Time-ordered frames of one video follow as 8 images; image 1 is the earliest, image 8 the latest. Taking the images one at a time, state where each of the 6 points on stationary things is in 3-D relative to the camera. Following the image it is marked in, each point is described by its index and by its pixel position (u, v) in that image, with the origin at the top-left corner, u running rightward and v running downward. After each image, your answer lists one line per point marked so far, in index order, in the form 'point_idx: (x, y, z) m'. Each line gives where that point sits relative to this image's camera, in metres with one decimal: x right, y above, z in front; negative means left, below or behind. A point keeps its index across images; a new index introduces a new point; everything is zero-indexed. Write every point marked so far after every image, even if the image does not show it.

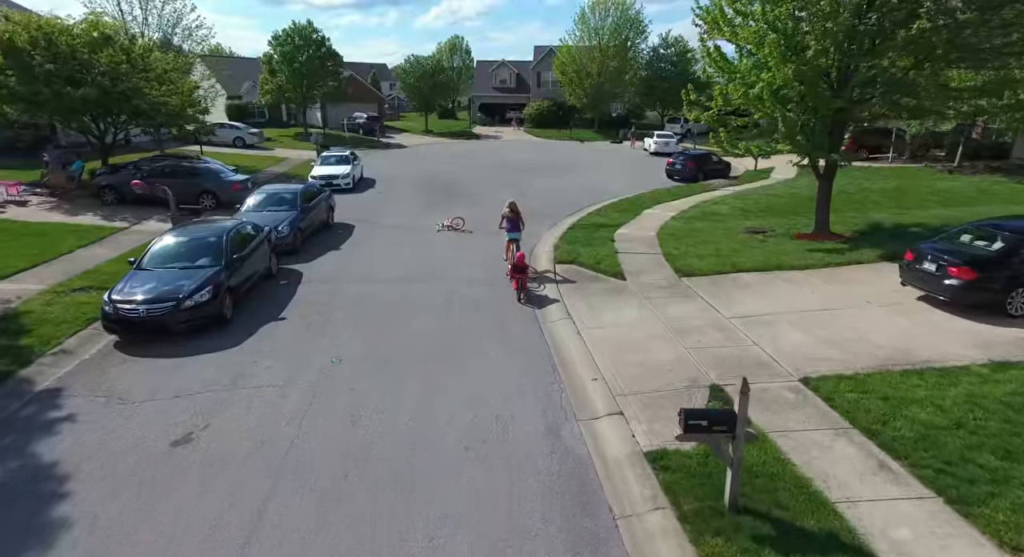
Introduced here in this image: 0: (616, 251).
0: (+2.4, +0.6, +13.1) m
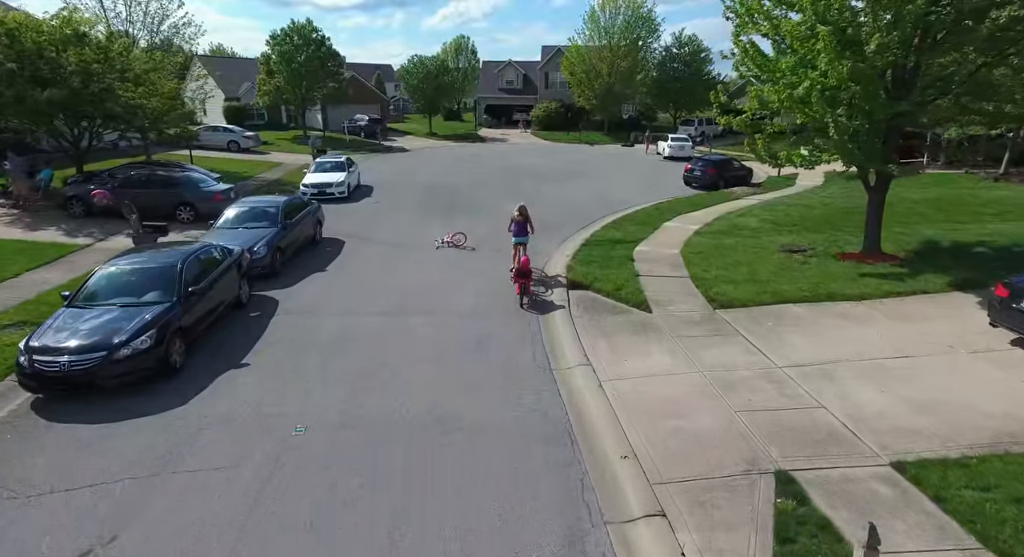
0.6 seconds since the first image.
0: (+2.5, +0.1, +11.6) m
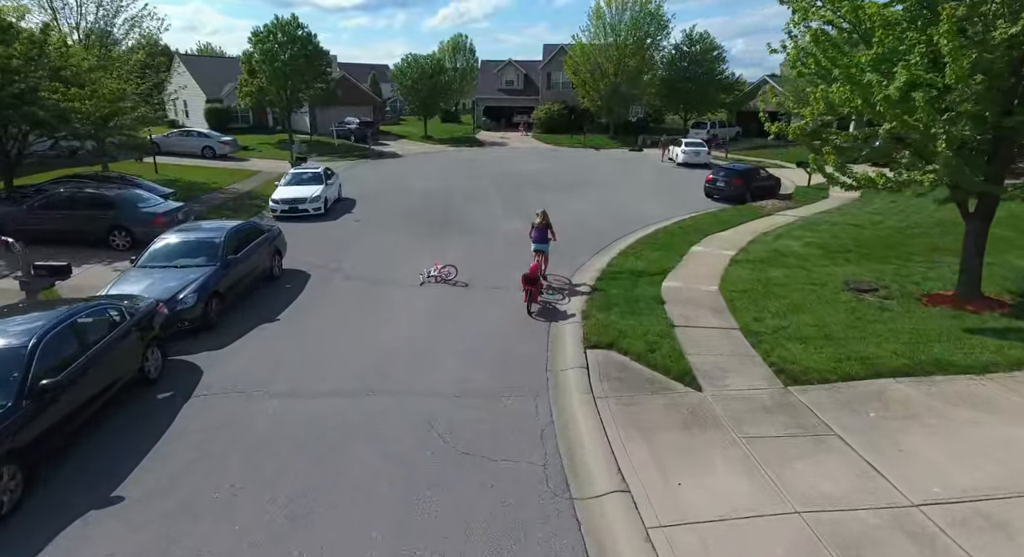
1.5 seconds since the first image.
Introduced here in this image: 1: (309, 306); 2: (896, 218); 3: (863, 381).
0: (+2.5, -0.8, +9.1) m
1: (-3.6, -0.5, +10.0) m
2: (+10.6, +1.6, +15.7) m
3: (+4.3, -1.3, +7.0) m
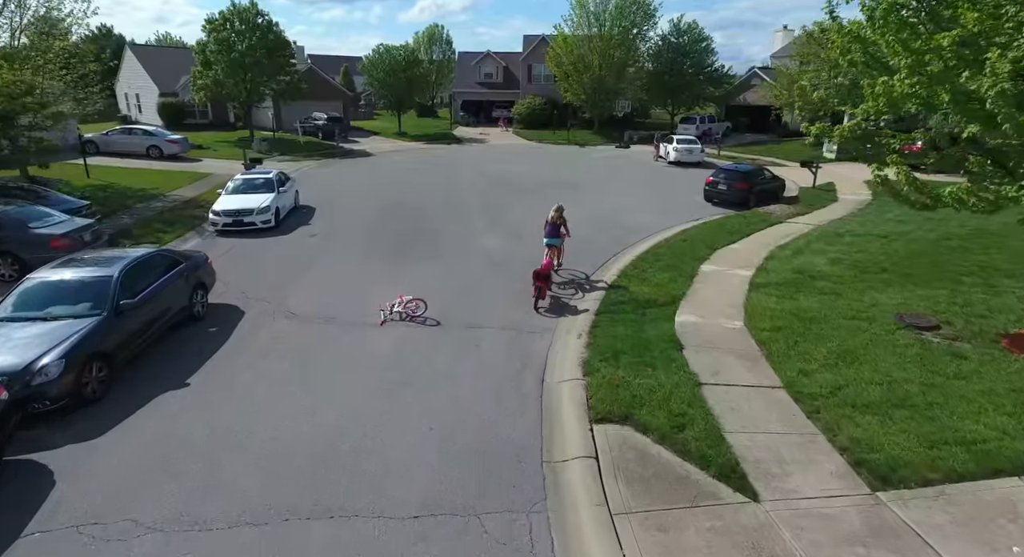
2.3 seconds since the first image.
0: (+2.3, -1.3, +7.1) m
1: (-3.9, -1.1, +7.8) m
2: (+10.1, +1.2, +14.0) m
3: (+4.2, -1.8, +5.1) m
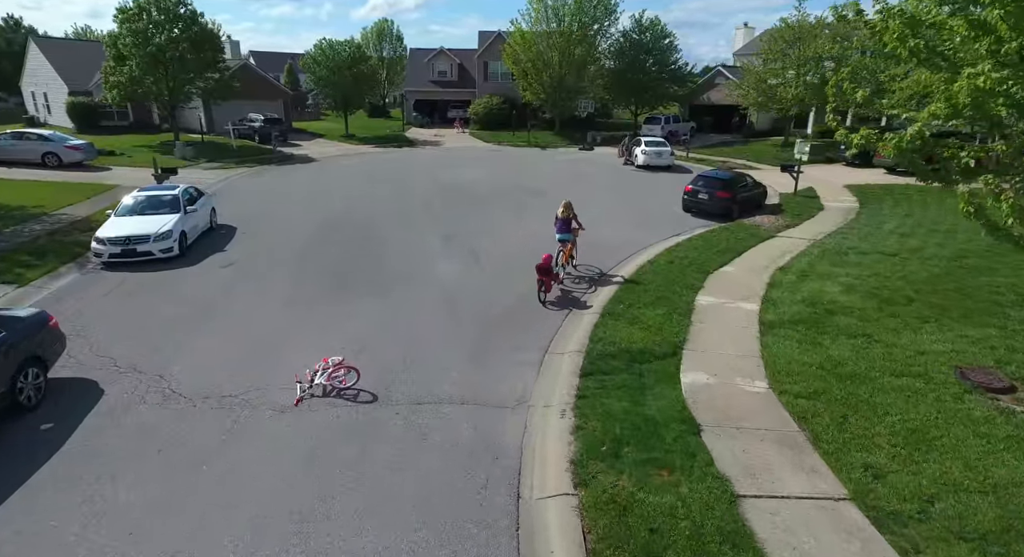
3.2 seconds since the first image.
0: (+2.0, -2.0, +5.1) m
1: (-4.2, -1.9, +5.3) m
2: (+9.2, +0.7, +12.4) m
3: (+4.0, -2.4, +3.2) m
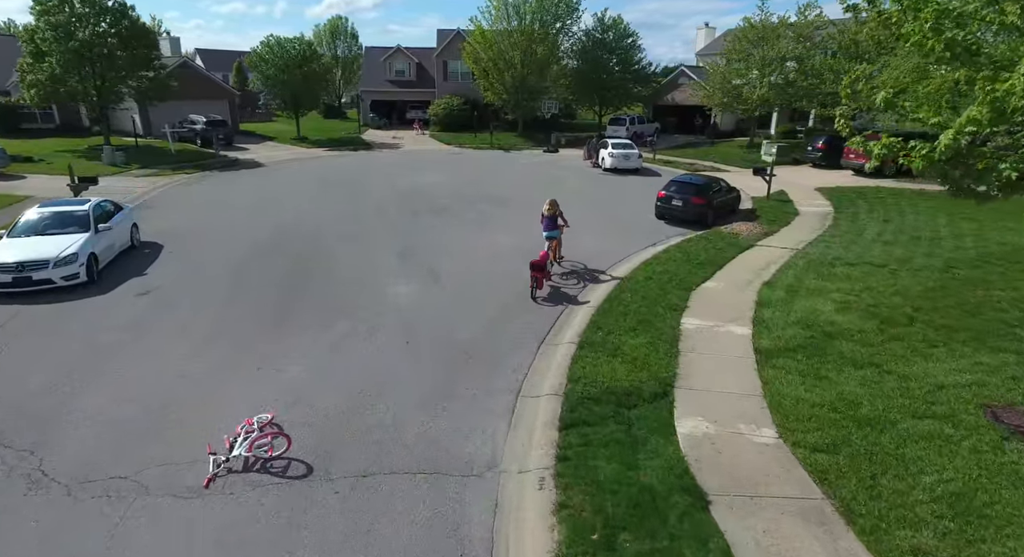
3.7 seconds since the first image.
0: (+1.8, -2.3, +4.0) m
1: (-4.4, -2.4, +3.9) m
2: (+8.5, +0.4, +11.8) m
3: (+3.9, -2.8, +2.2) m
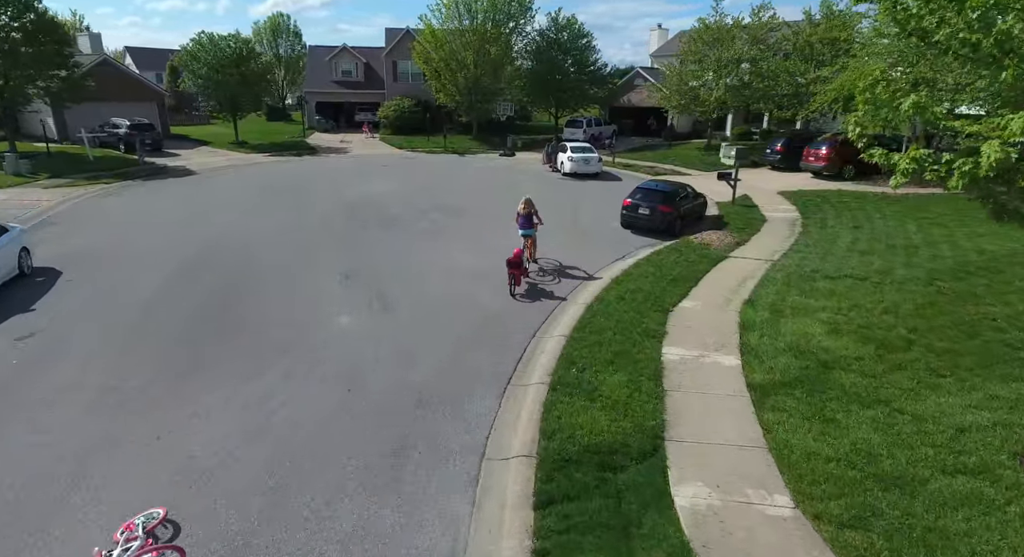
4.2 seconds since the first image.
0: (+1.7, -2.7, +2.9) m
1: (-4.5, -2.9, +2.3) m
2: (+7.7, +0.2, +11.2) m
3: (+3.9, -3.1, +1.3) m
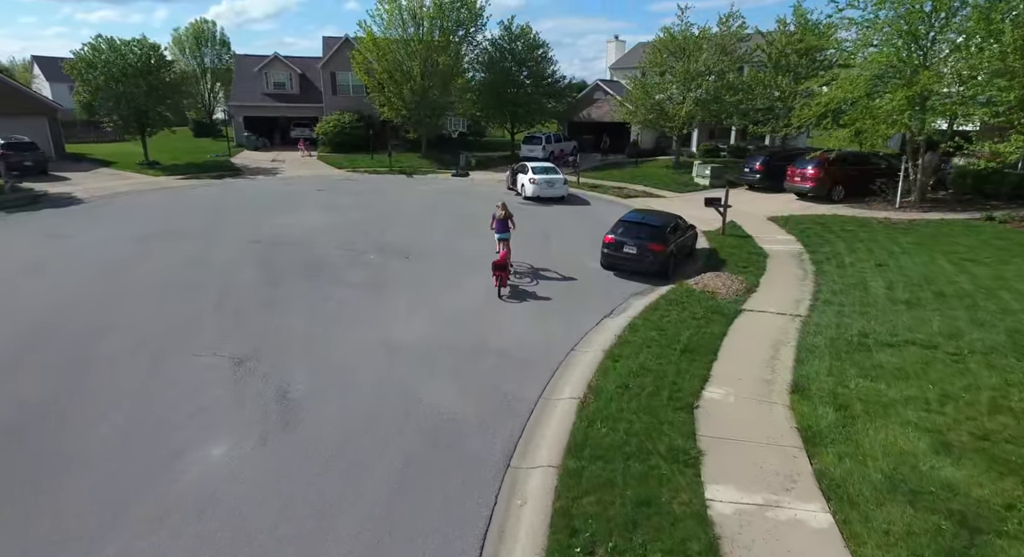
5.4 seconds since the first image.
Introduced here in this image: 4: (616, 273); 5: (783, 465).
0: (+1.8, -3.6, -0.1) m
1: (-4.3, -3.9, -1.2) m
2: (+7.1, -0.8, +8.7) m
3: (+4.2, -3.9, -1.5) m
4: (+2.2, +0.2, +12.9) m
5: (+2.8, -1.9, +6.0) m
